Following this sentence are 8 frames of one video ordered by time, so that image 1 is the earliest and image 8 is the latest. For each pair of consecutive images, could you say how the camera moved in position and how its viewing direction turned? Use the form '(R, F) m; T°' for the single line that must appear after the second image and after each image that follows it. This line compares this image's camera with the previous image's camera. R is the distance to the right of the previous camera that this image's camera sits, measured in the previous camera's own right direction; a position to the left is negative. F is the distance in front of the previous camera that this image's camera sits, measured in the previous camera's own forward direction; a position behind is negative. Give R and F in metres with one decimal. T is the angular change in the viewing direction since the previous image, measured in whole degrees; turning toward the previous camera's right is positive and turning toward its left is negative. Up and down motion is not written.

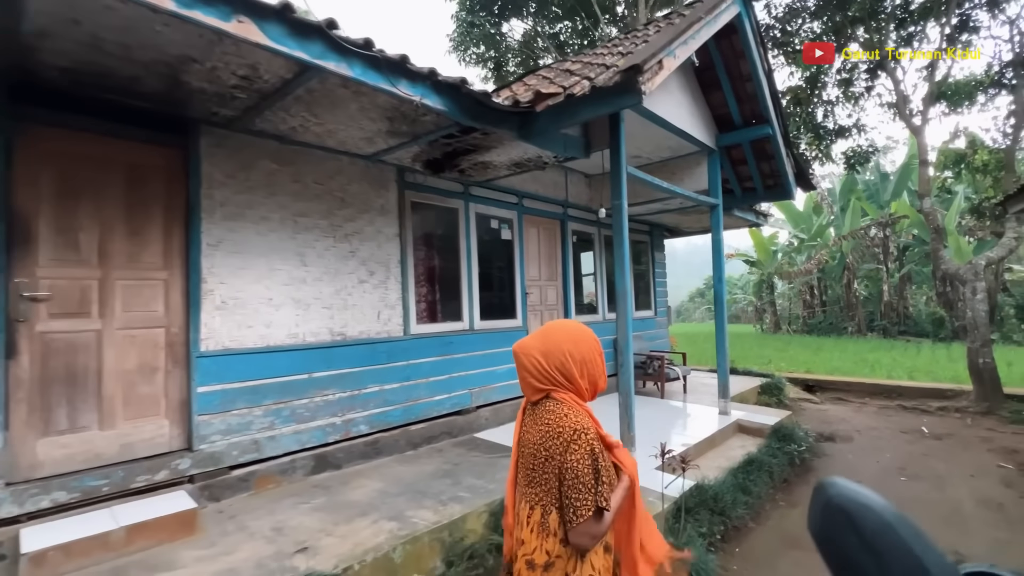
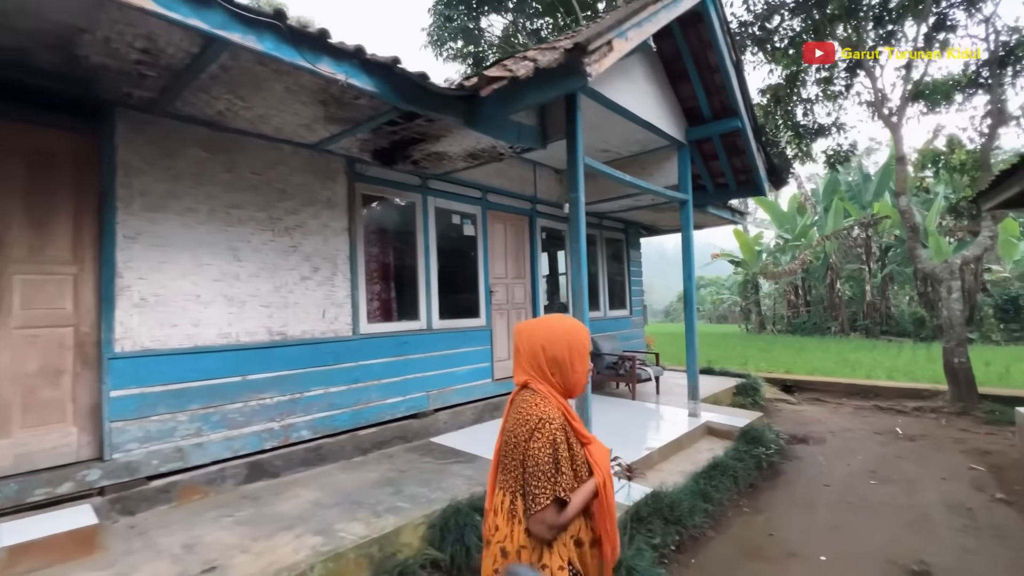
(+0.3, +0.2) m; +1°
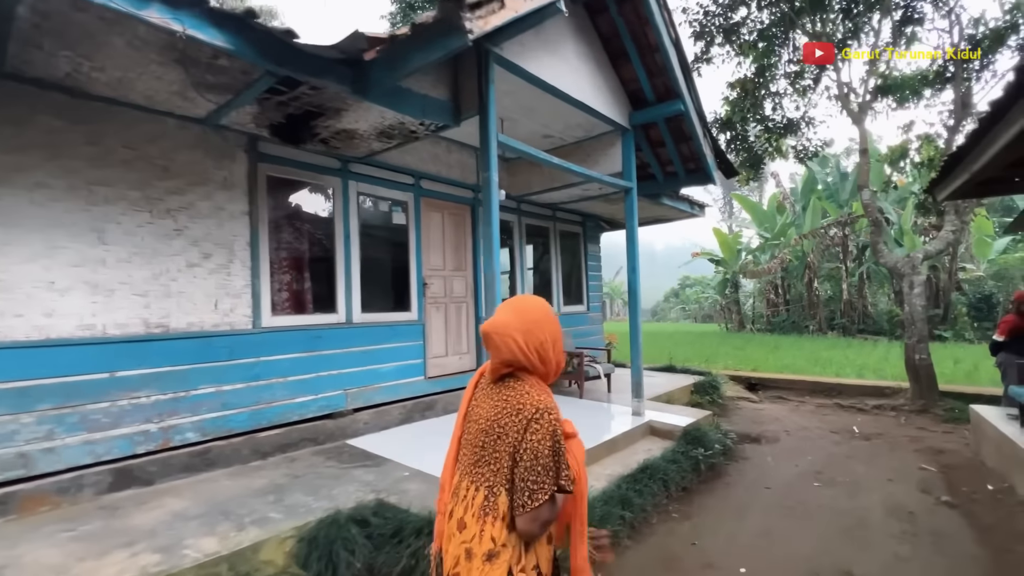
(+0.6, +0.3) m; +1°
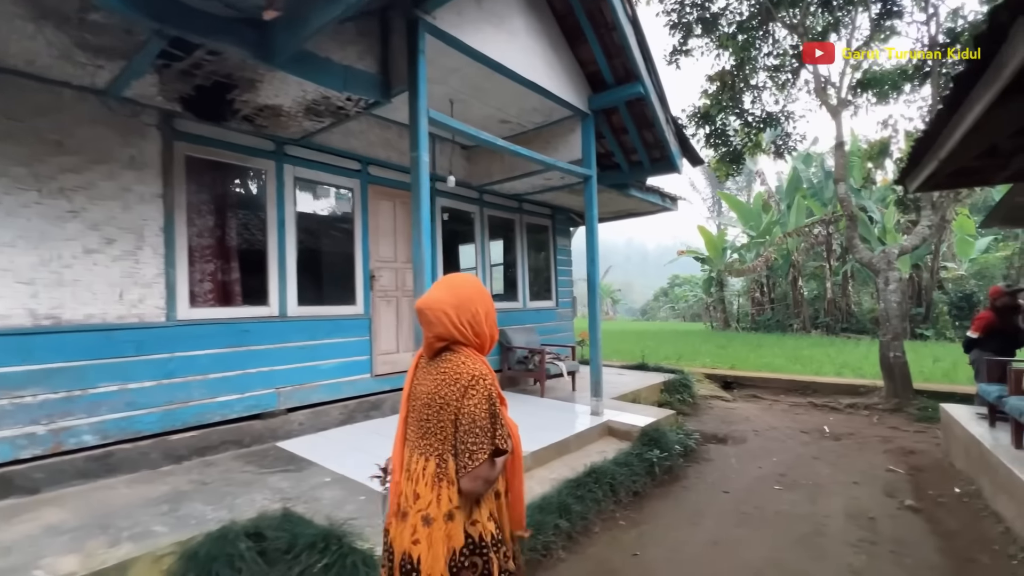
(+0.4, +0.3) m; +1°
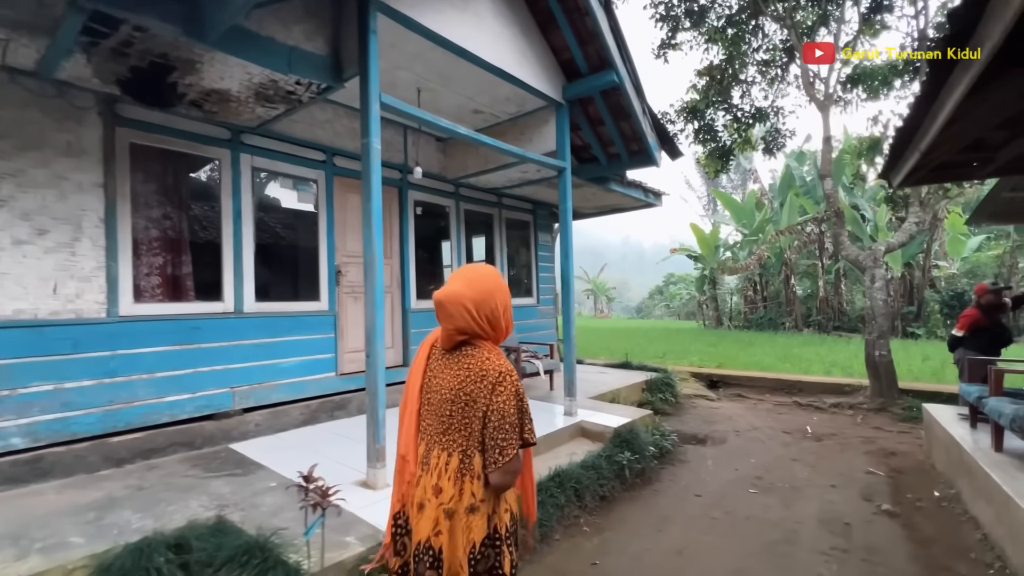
(+0.3, +0.2) m; 0°
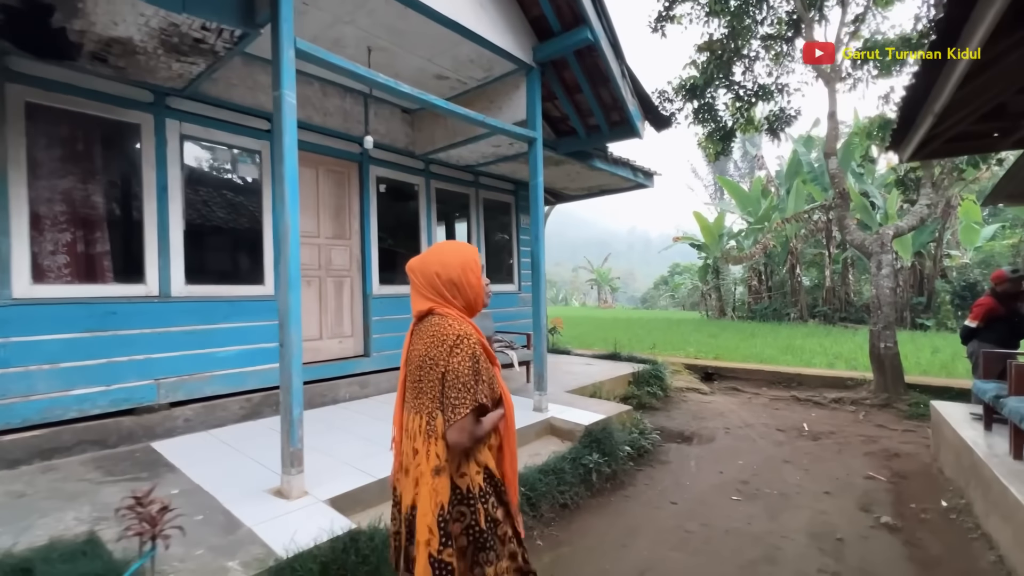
(+0.4, +0.4) m; -1°
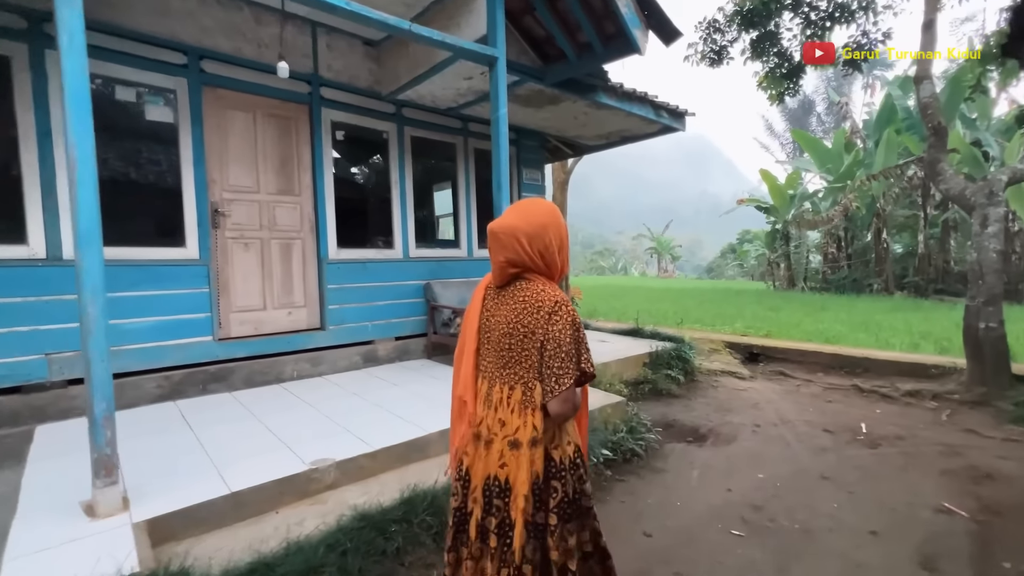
(+0.8, +0.9) m; -7°
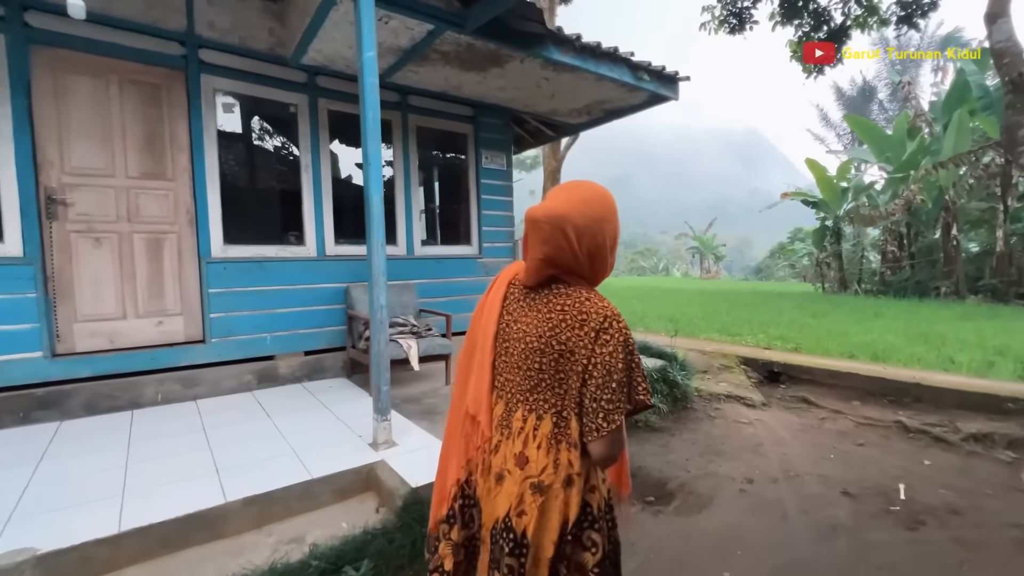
(+0.9, +1.0) m; -5°
